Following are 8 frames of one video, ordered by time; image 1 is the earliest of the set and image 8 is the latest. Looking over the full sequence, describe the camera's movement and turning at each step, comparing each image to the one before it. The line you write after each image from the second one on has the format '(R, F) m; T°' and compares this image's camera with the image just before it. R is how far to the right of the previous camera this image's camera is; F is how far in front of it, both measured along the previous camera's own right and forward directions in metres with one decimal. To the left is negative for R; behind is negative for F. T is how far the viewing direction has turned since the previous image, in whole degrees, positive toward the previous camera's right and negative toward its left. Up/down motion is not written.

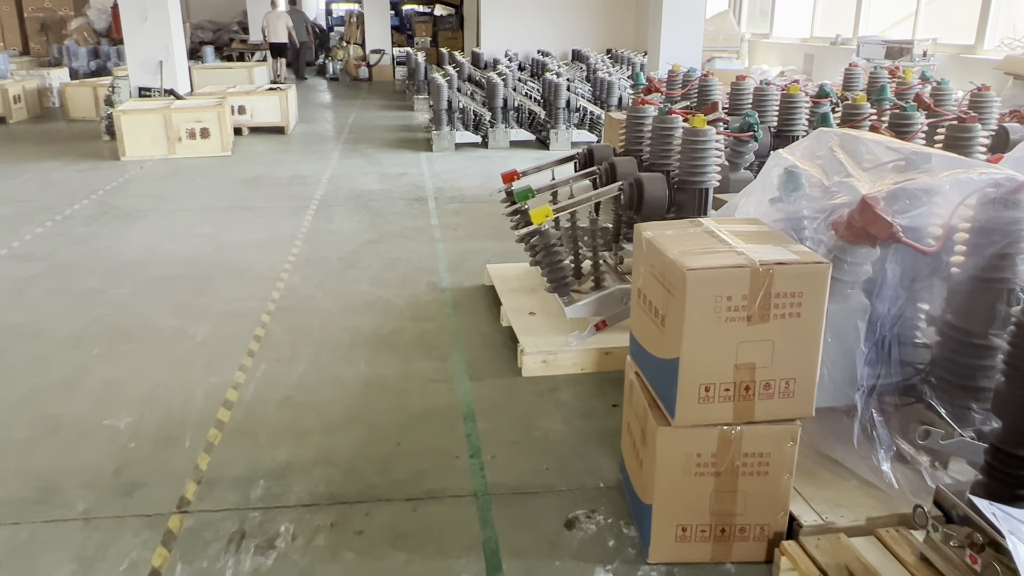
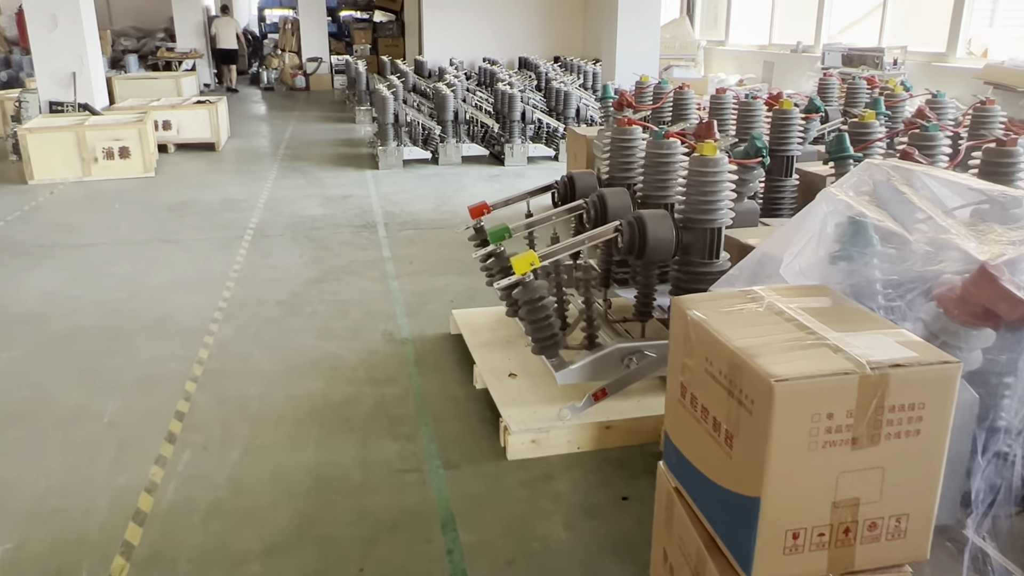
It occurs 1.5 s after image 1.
(-0.1, +0.5) m; +4°
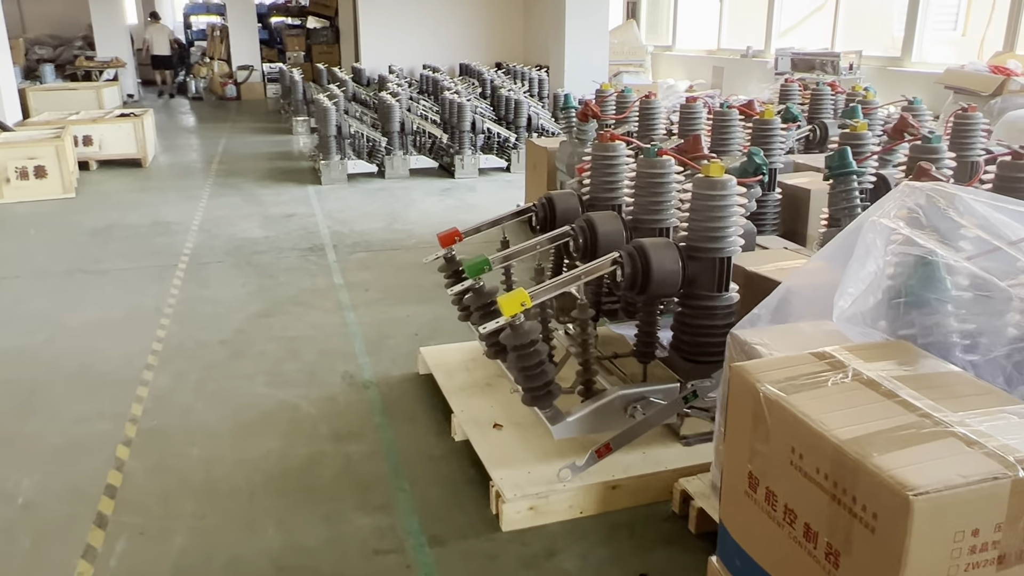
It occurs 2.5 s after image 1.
(-0.1, +0.3) m; +4°
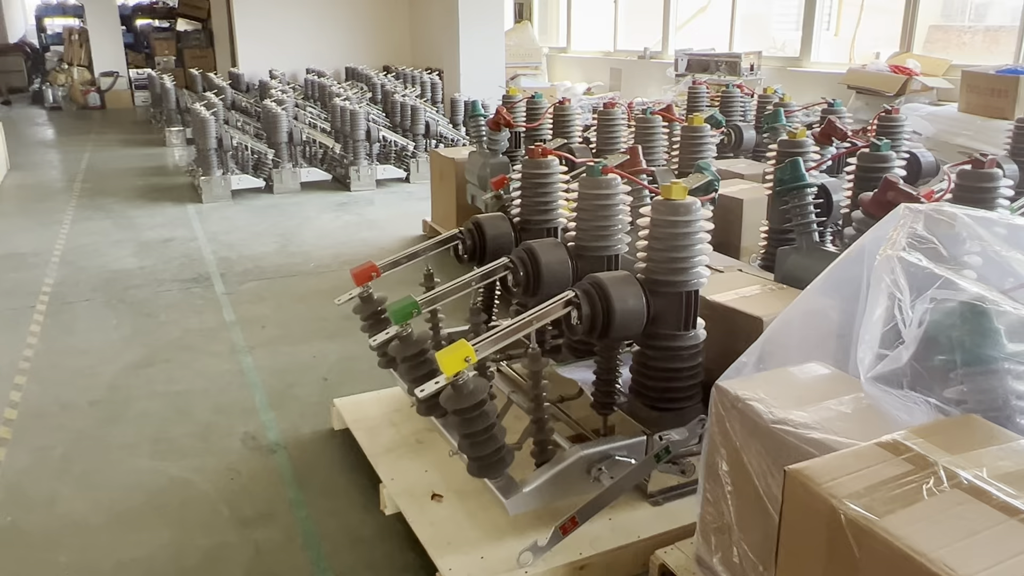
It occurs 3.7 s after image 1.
(-0.1, +0.3) m; +8°
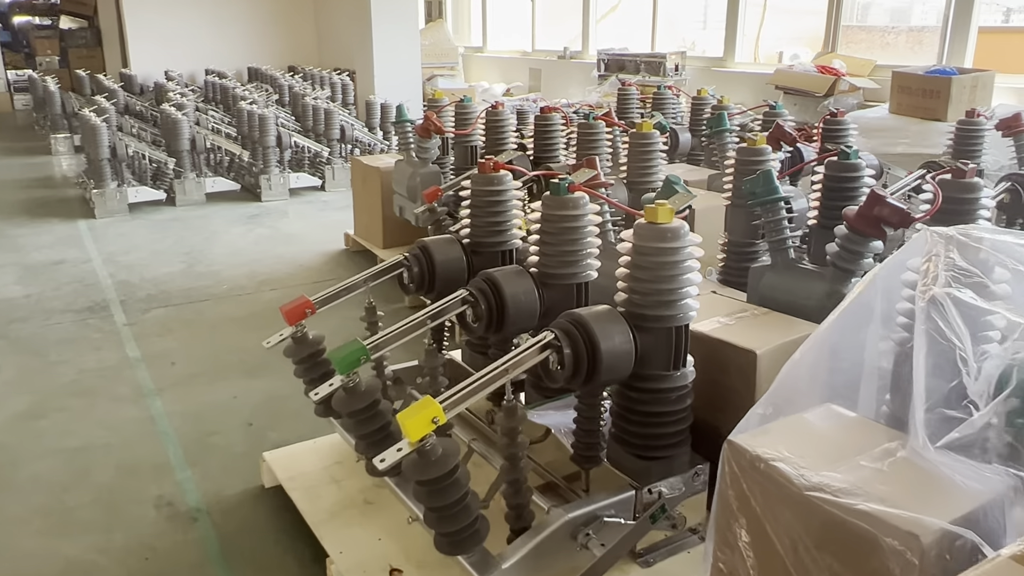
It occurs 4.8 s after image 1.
(-0.1, +0.2) m; +6°
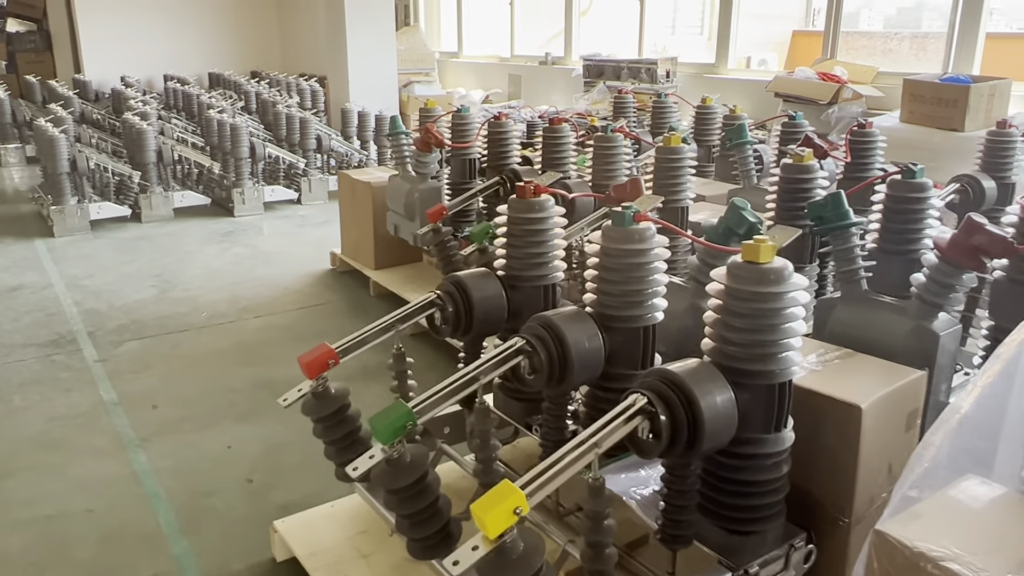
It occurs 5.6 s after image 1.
(-0.2, +0.2) m; +3°
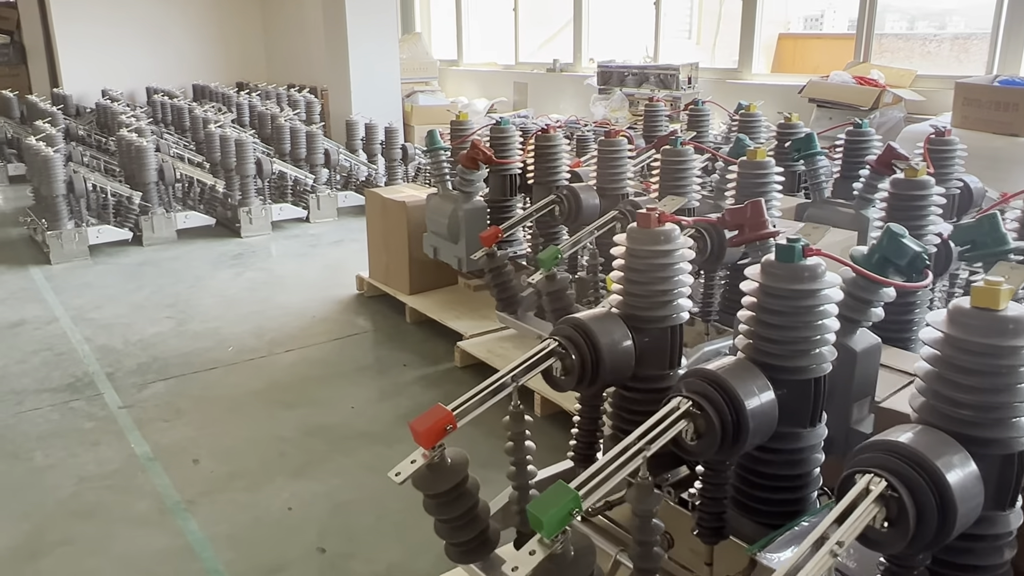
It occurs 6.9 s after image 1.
(-0.3, +0.2) m; +2°
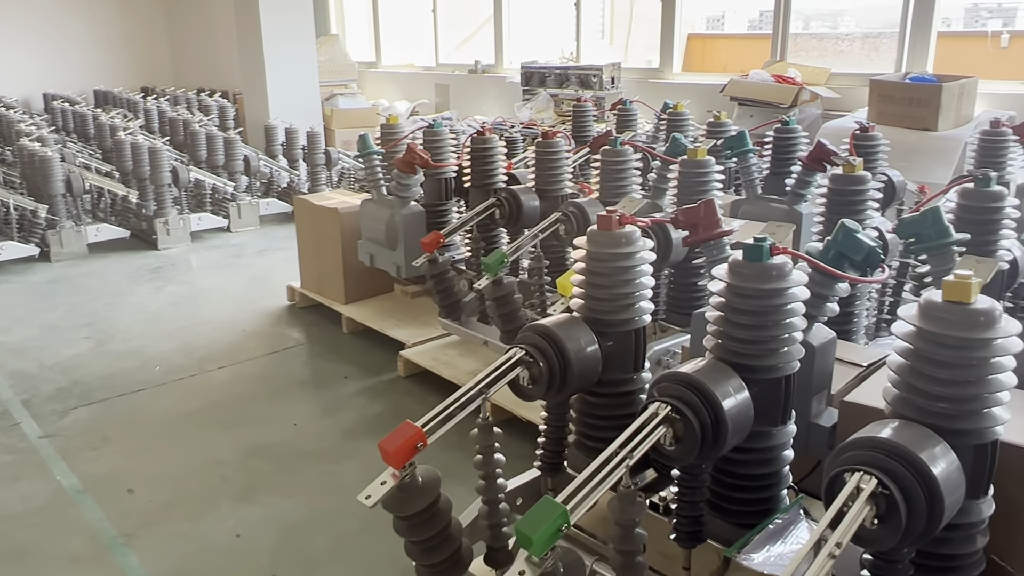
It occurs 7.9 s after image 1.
(-0.1, 0.0) m; +6°
